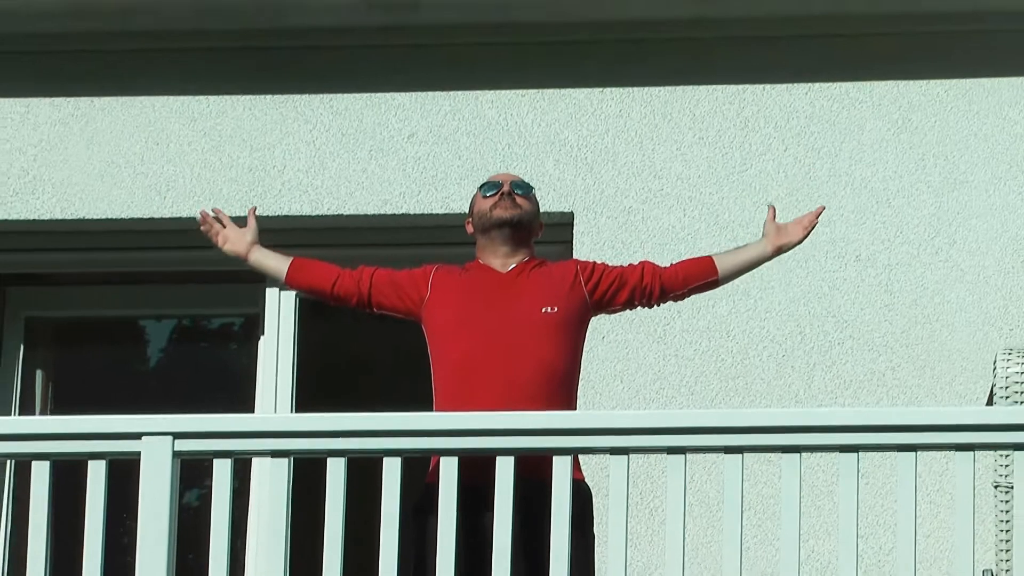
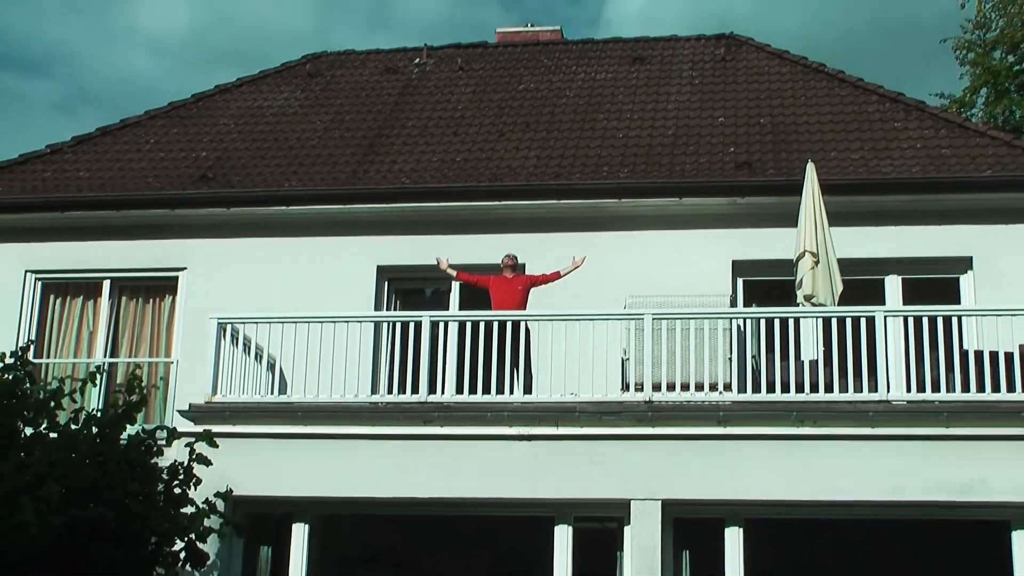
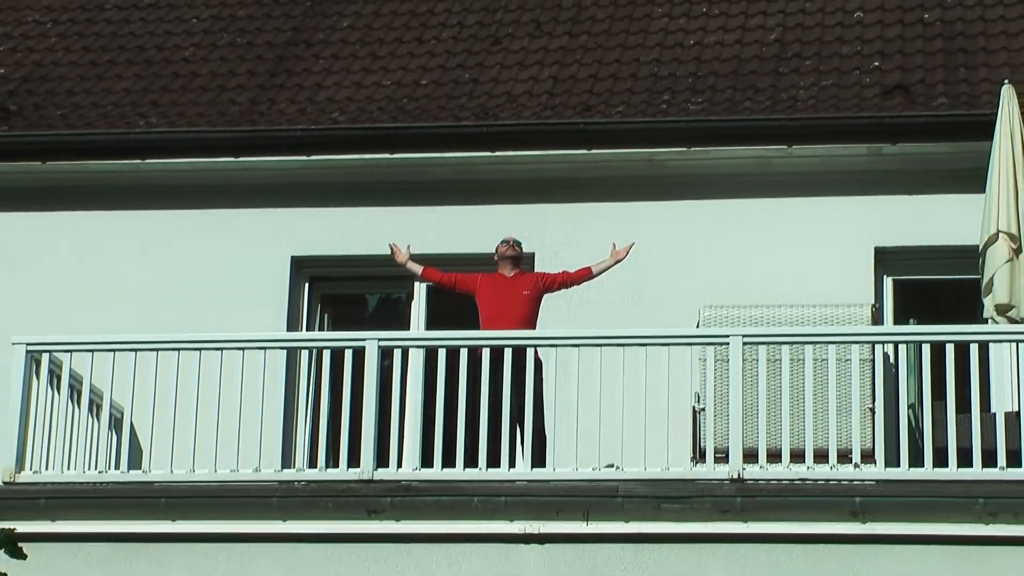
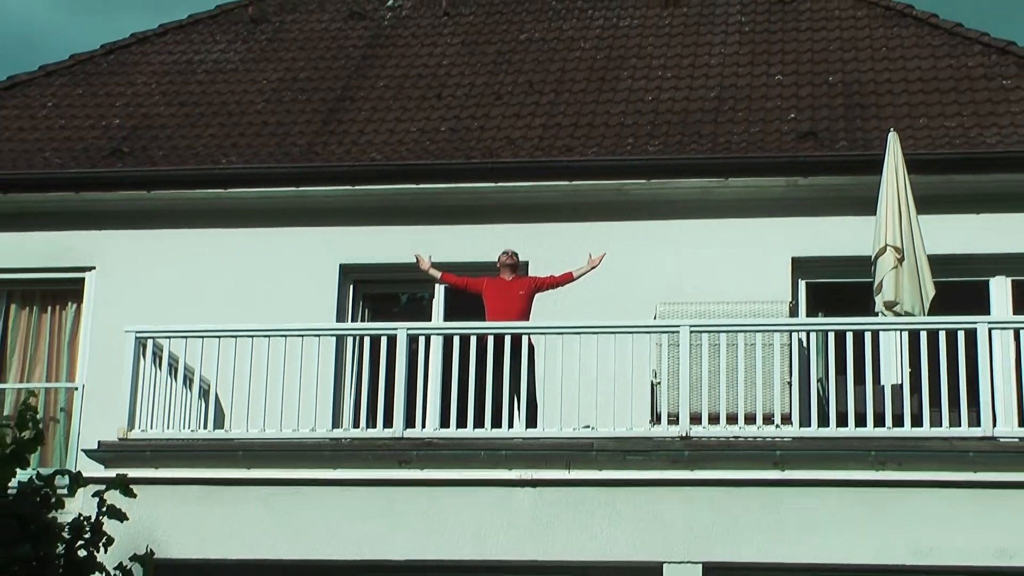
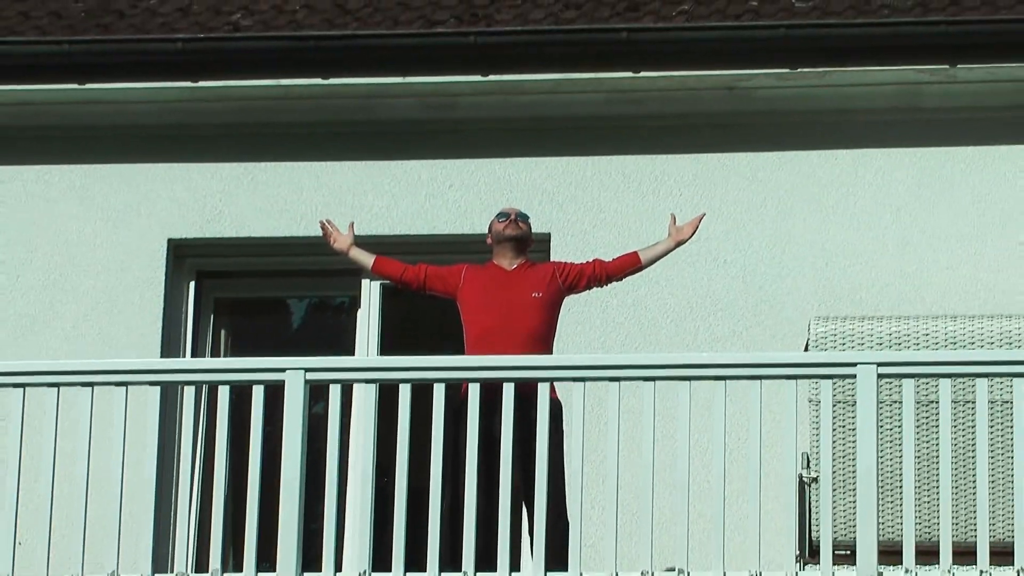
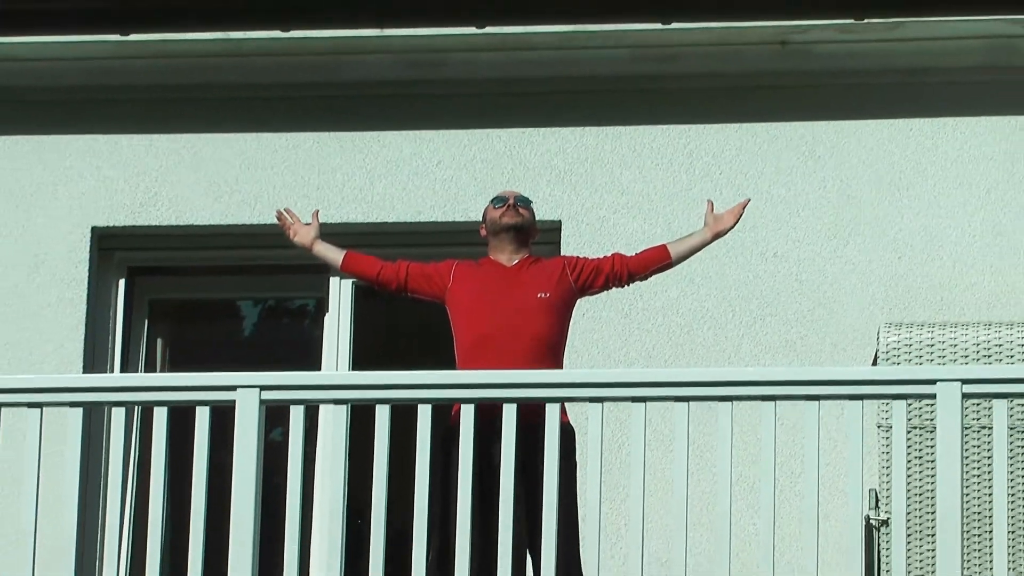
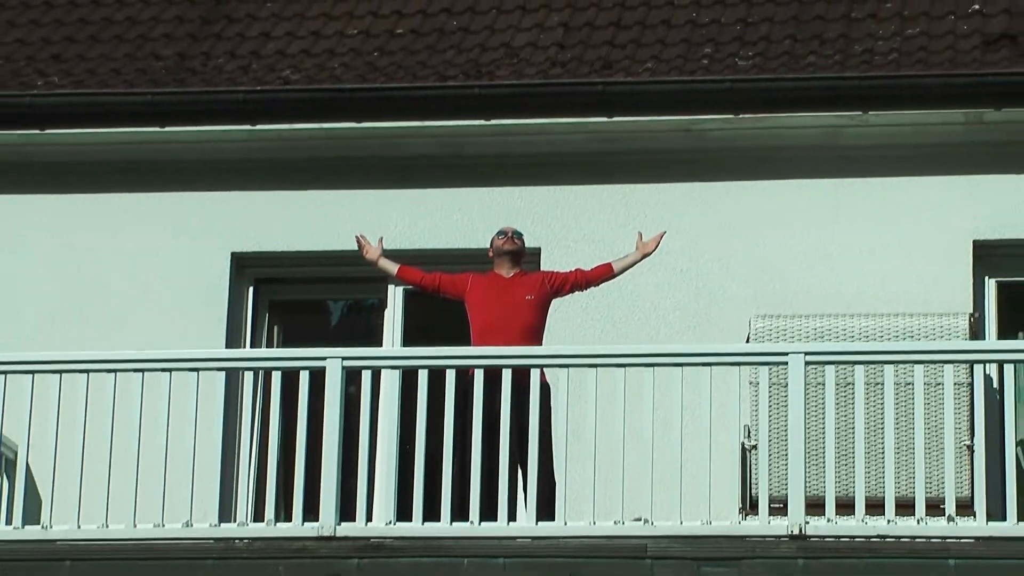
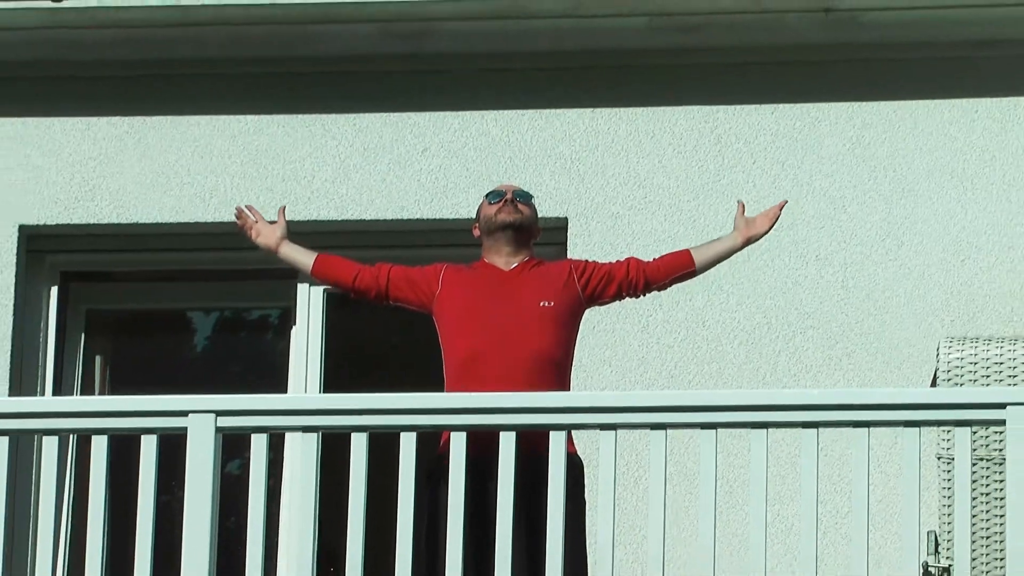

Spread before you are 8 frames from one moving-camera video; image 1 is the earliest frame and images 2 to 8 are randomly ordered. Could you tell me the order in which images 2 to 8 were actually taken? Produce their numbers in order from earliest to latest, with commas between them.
8, 6, 5, 7, 3, 4, 2
